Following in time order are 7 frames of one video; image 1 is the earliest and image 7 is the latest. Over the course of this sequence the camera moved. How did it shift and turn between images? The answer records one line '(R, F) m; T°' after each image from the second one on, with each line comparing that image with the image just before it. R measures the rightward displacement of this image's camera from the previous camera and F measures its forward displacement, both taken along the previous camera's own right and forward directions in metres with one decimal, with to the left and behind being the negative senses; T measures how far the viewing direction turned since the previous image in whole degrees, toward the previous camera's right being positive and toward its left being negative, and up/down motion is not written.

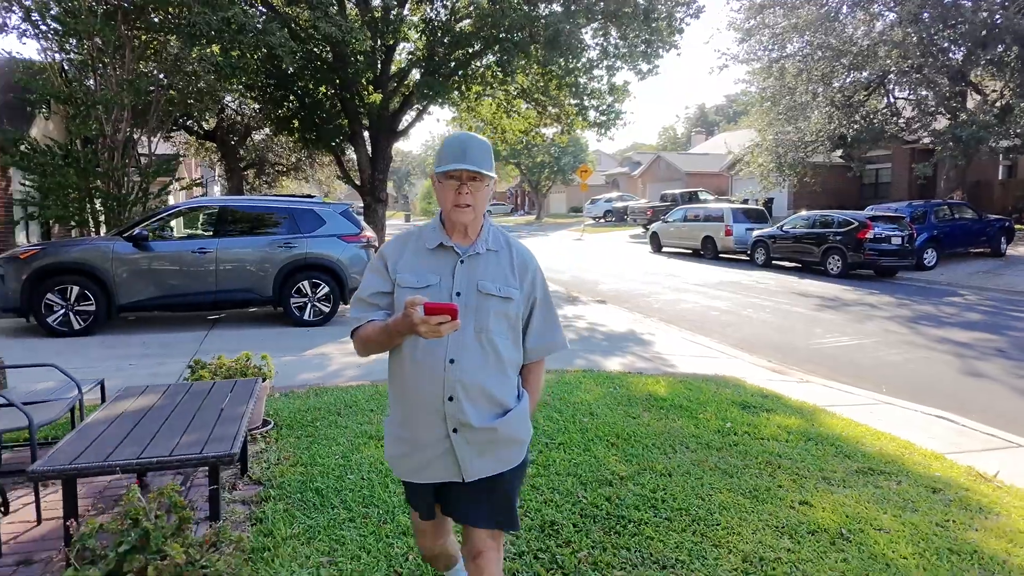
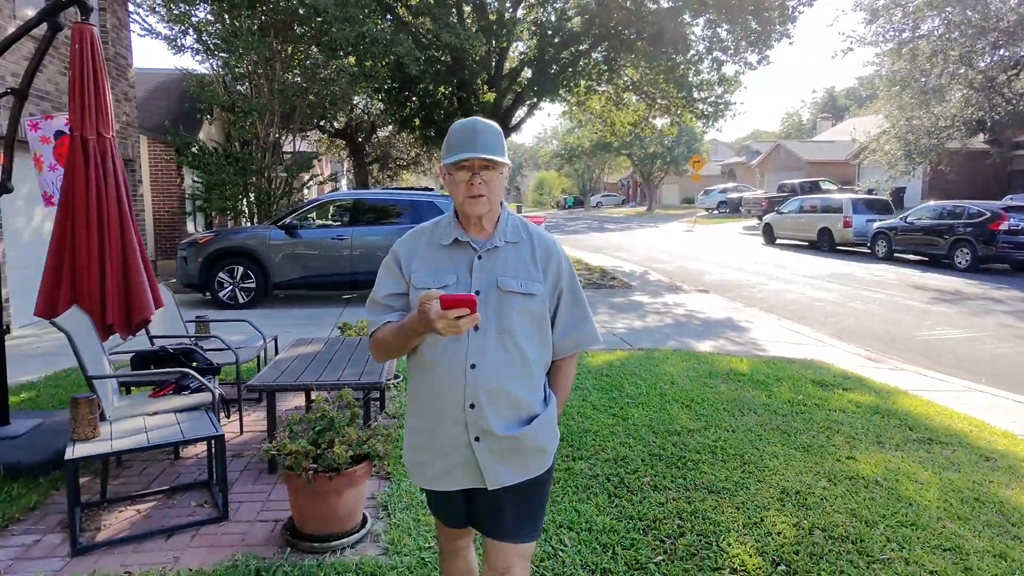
(+0.2, -0.8) m; -10°
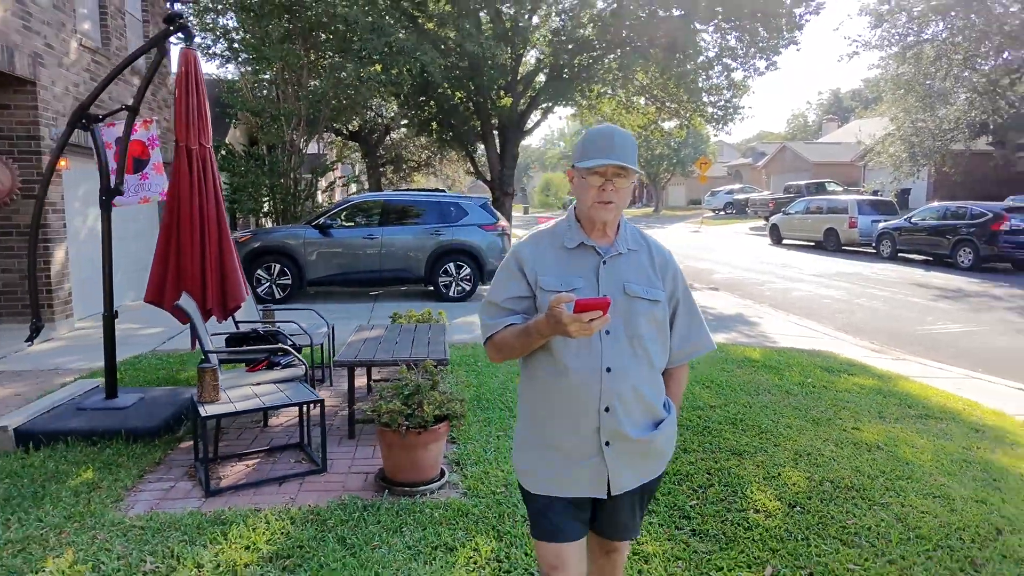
(-0.3, -0.6) m; 0°
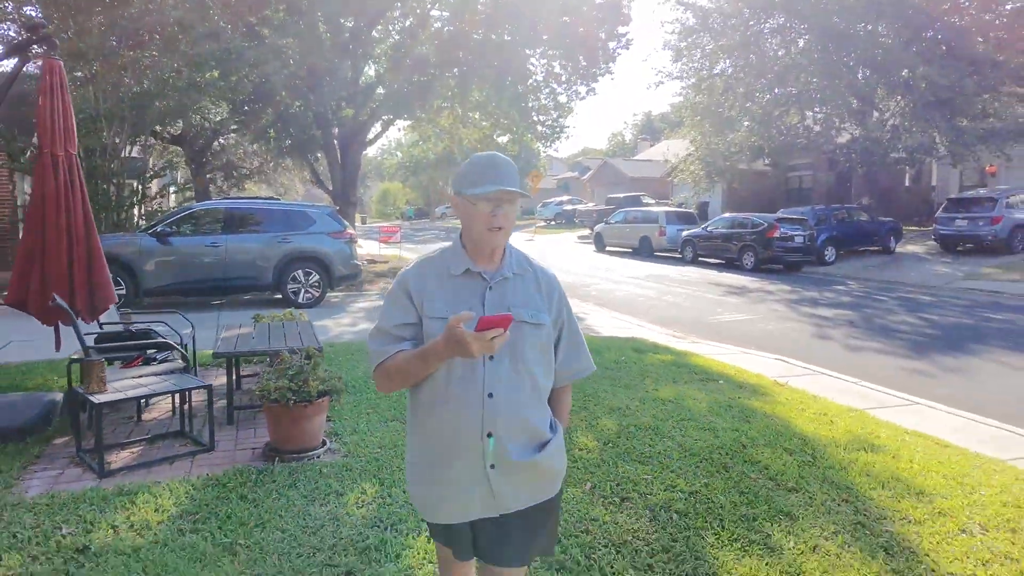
(-0.2, -0.8) m; +14°
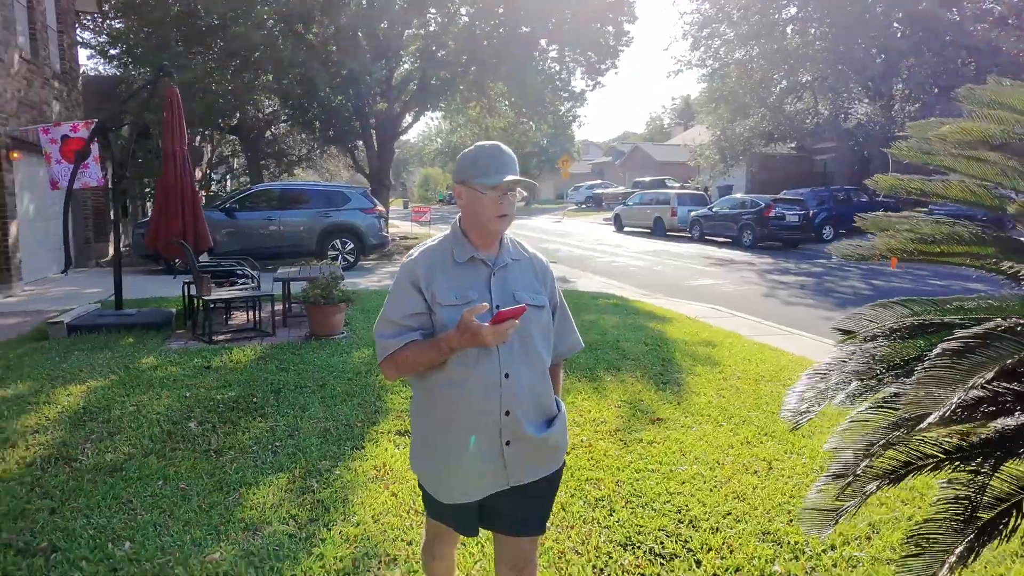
(+1.0, -2.4) m; -4°
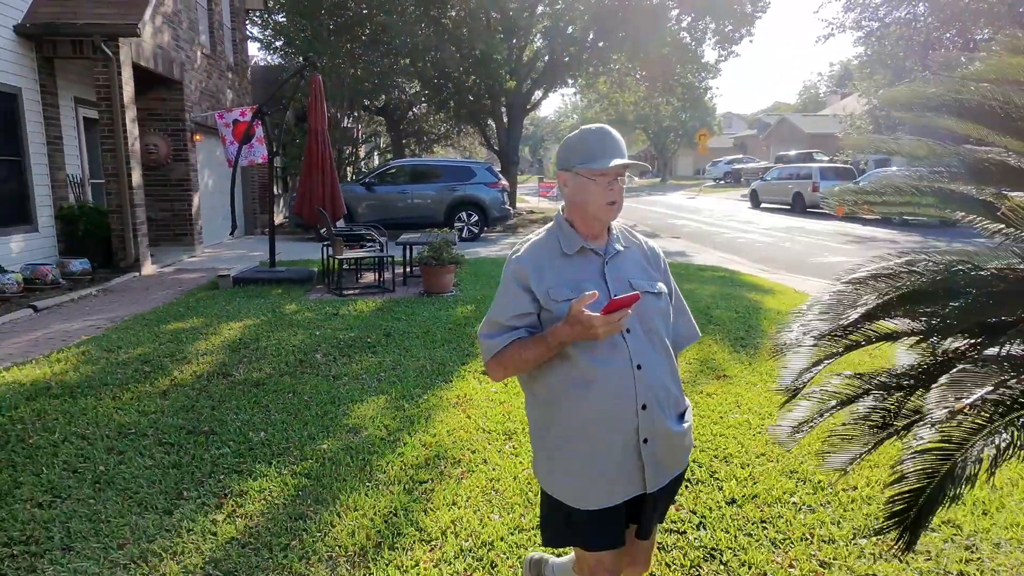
(+0.5, -0.5) m; -12°
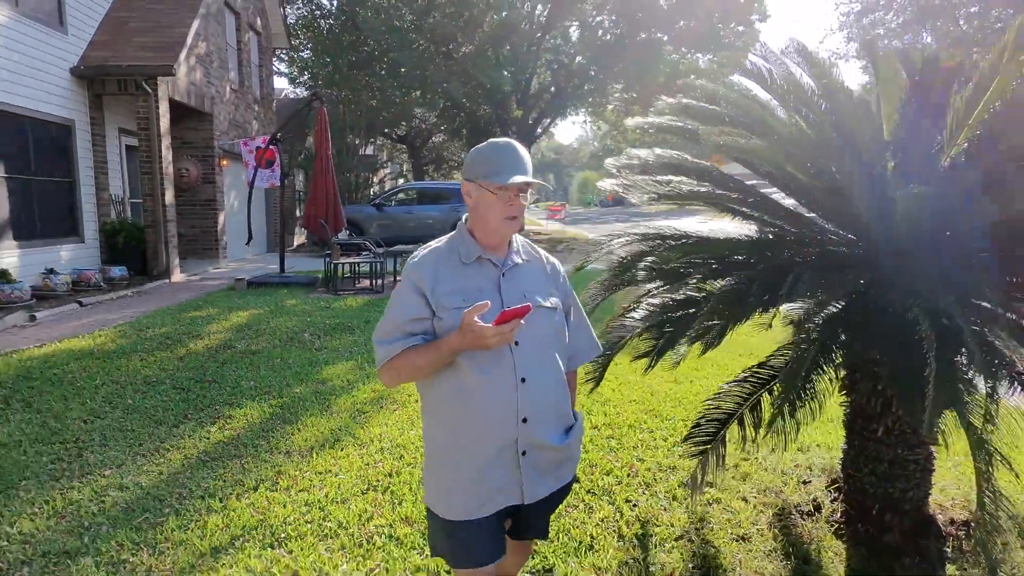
(+0.7, -1.1) m; -2°
